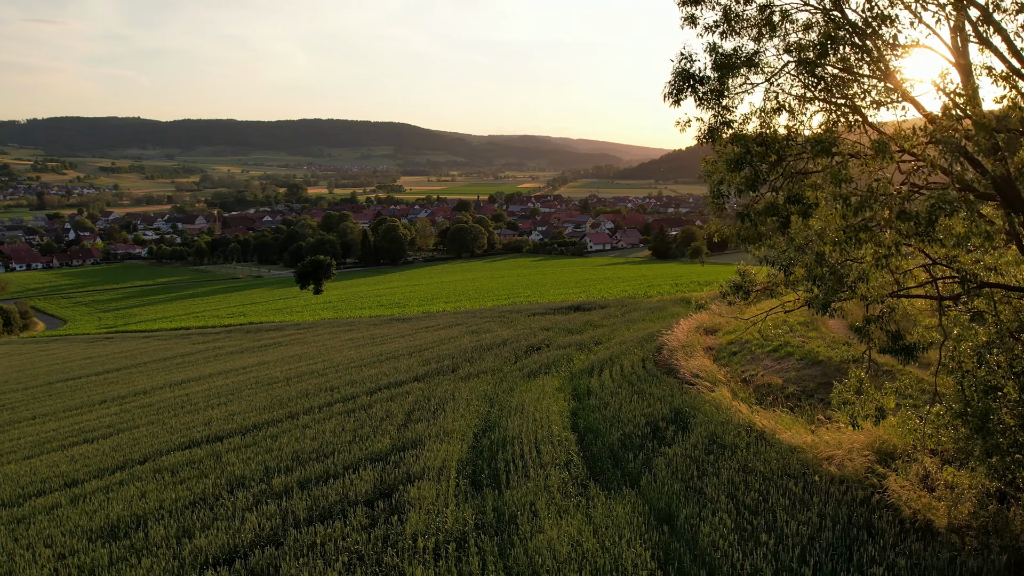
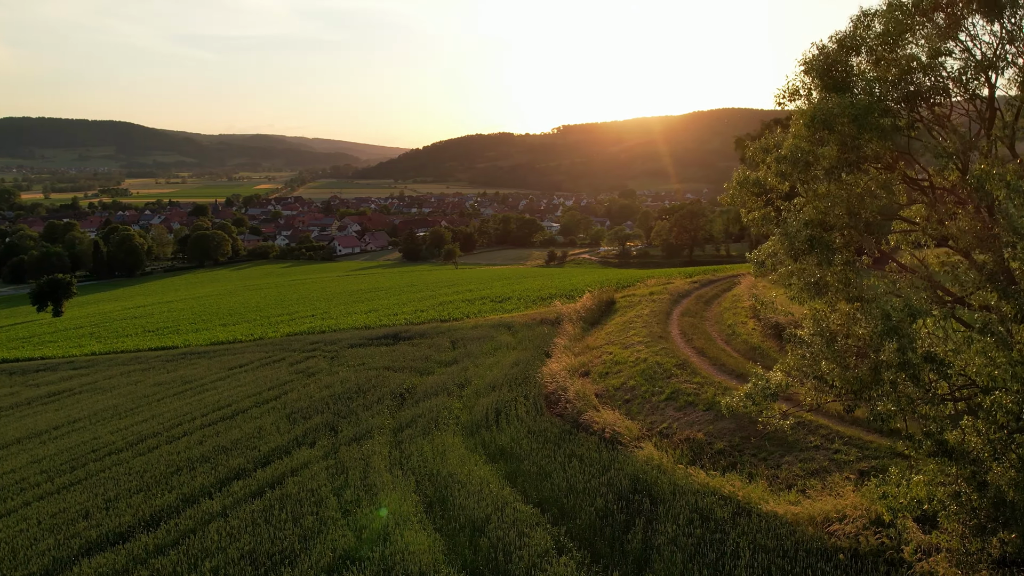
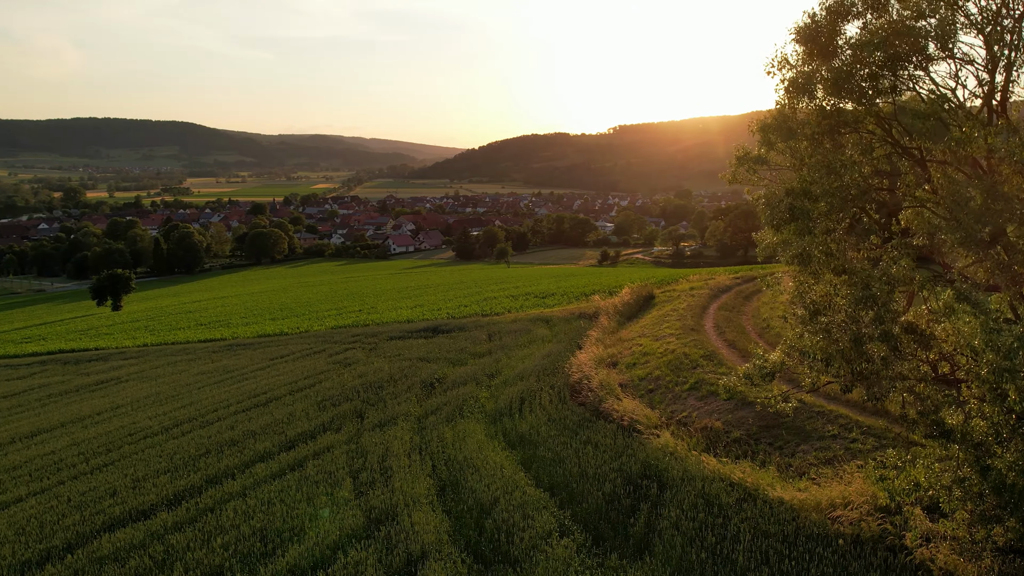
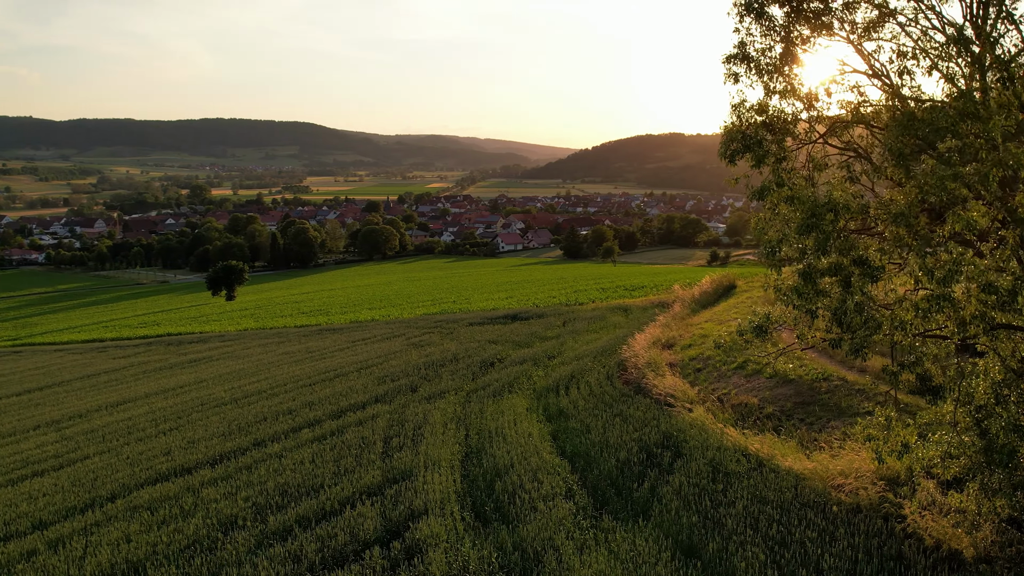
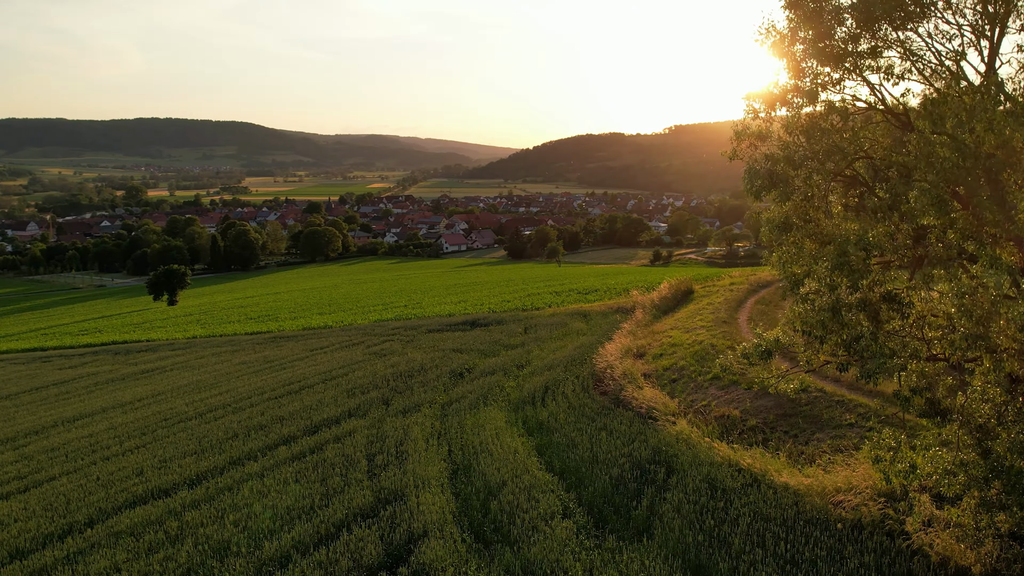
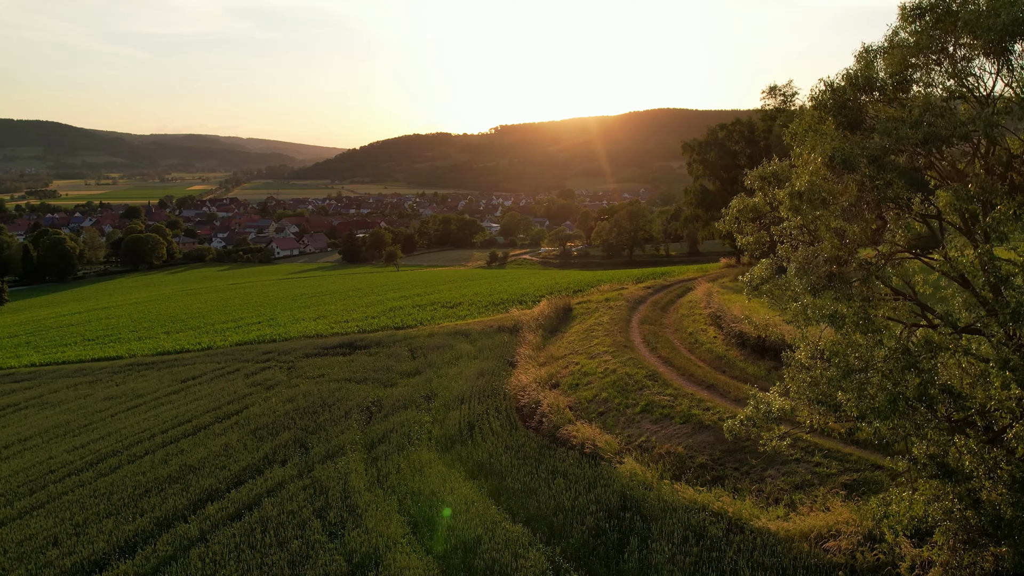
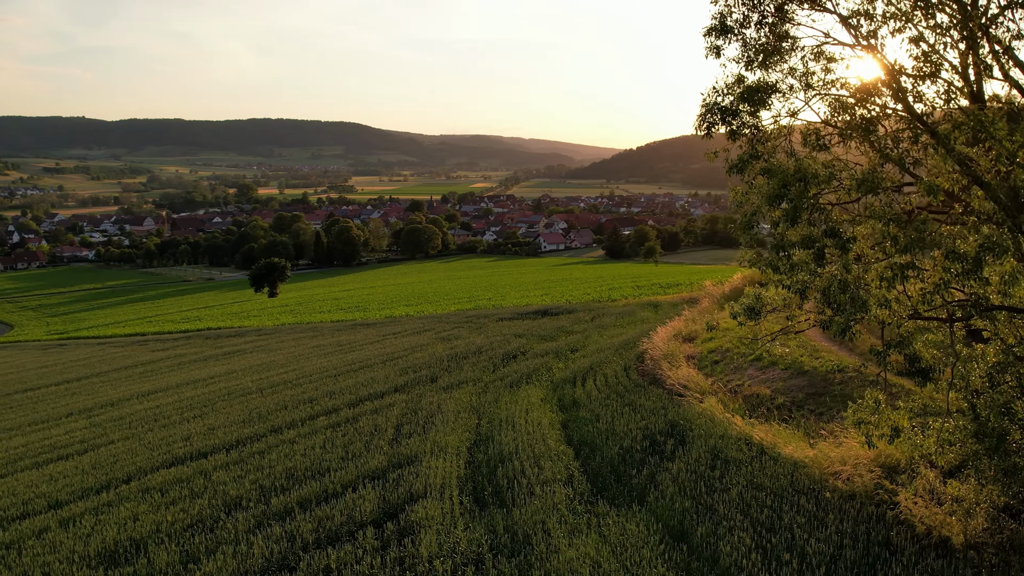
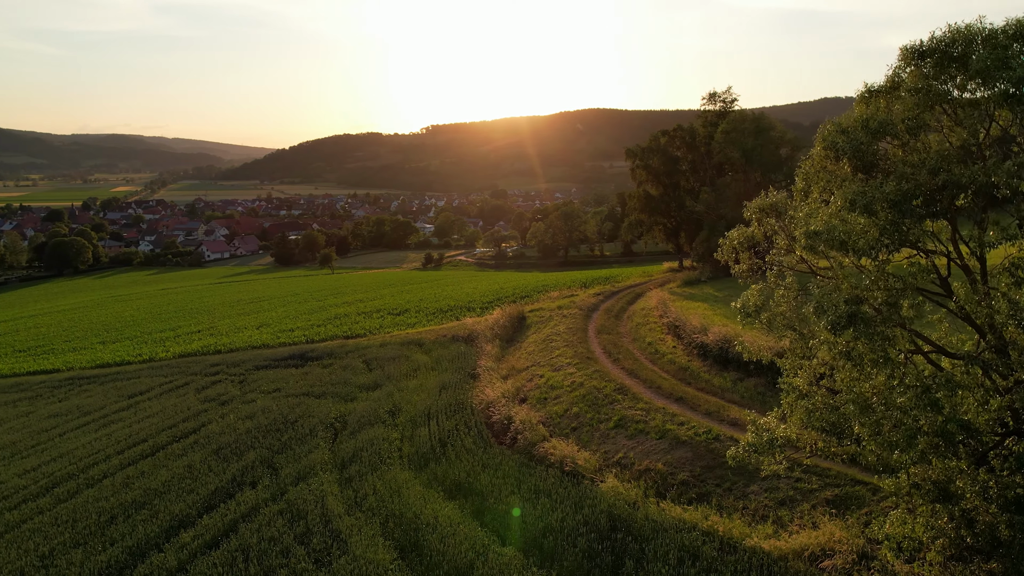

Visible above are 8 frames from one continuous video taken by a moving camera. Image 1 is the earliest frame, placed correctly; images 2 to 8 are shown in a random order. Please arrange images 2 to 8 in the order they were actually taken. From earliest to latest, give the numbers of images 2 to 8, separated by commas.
7, 4, 5, 3, 2, 6, 8
